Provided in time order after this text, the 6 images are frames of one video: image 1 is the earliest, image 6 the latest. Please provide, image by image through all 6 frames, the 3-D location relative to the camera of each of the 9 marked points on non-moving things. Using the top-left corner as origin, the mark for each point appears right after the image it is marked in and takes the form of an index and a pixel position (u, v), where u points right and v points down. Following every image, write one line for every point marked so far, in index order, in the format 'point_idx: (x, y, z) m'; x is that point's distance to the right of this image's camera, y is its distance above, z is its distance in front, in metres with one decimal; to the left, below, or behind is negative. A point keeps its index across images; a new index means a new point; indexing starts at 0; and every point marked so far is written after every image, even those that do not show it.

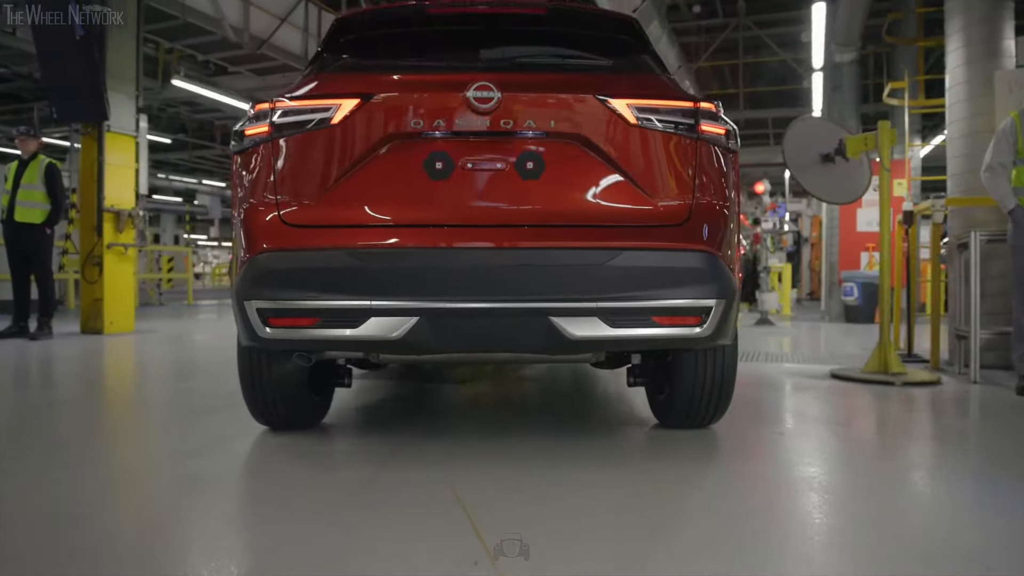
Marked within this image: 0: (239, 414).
0: (-1.7, -0.7, +4.2) m
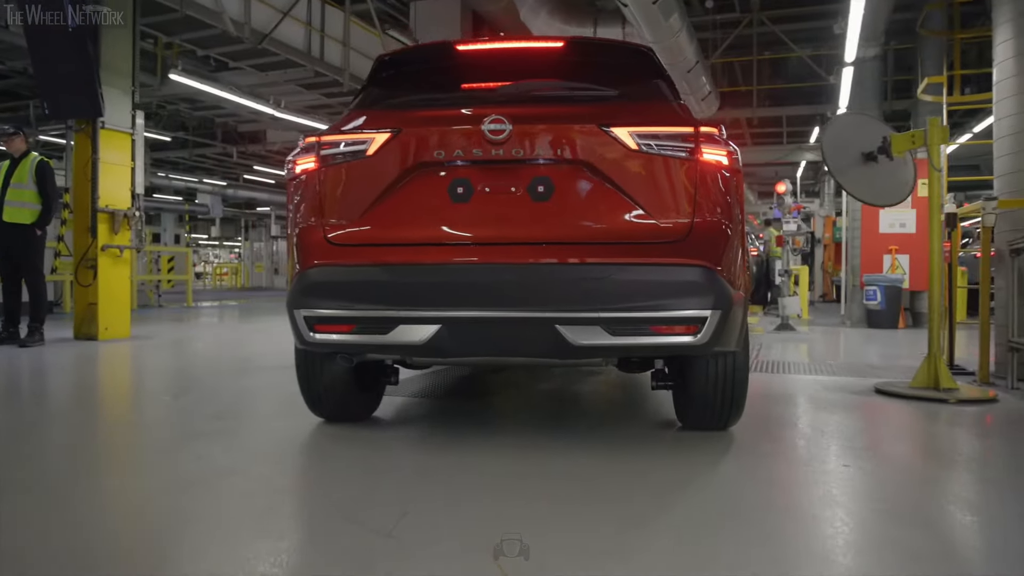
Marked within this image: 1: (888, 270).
0: (-1.6, -0.7, +3.9) m
1: (+4.8, +0.2, +8.7) m
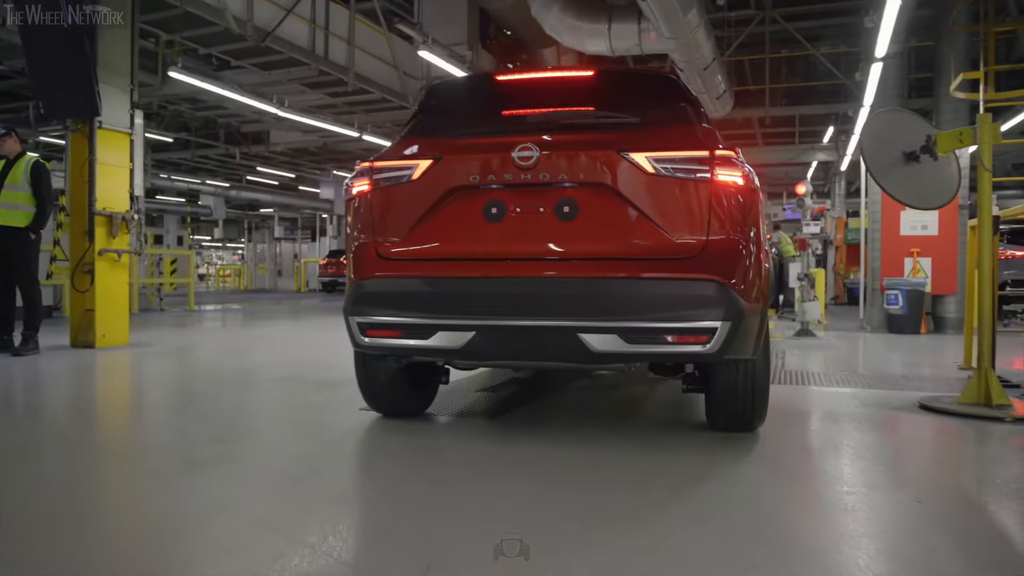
0: (-1.5, -0.8, +3.7) m
1: (+5.0, +0.2, +8.4) m
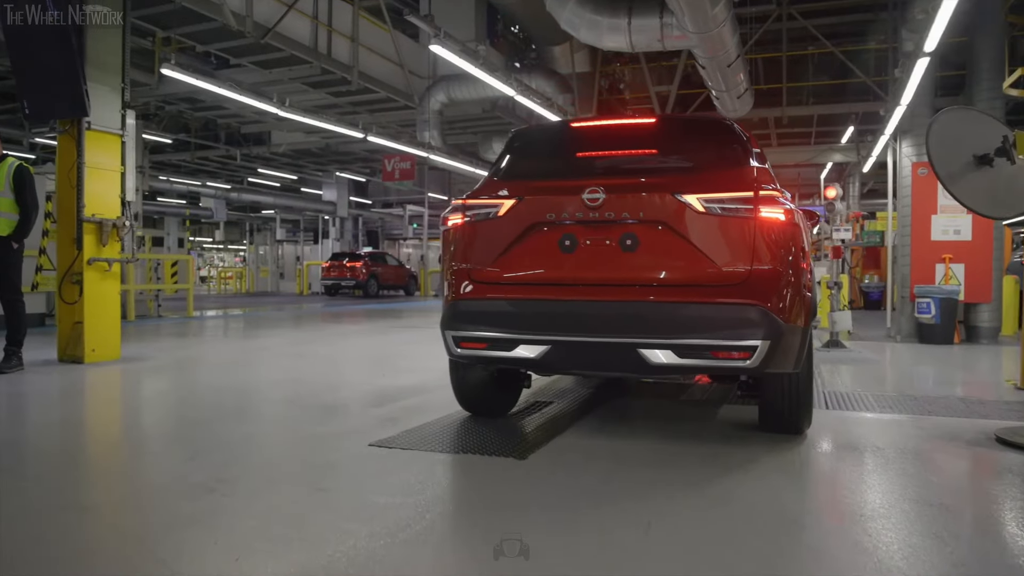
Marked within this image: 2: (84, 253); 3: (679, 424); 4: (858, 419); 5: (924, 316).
0: (-1.3, -0.9, +3.3) m
1: (+5.1, +0.1, +8.0) m
2: (-4.0, +0.3, +6.3) m
3: (+1.1, -0.8, +4.2) m
4: (+2.2, -0.8, +4.4) m
5: (+4.8, -0.3, +7.9) m
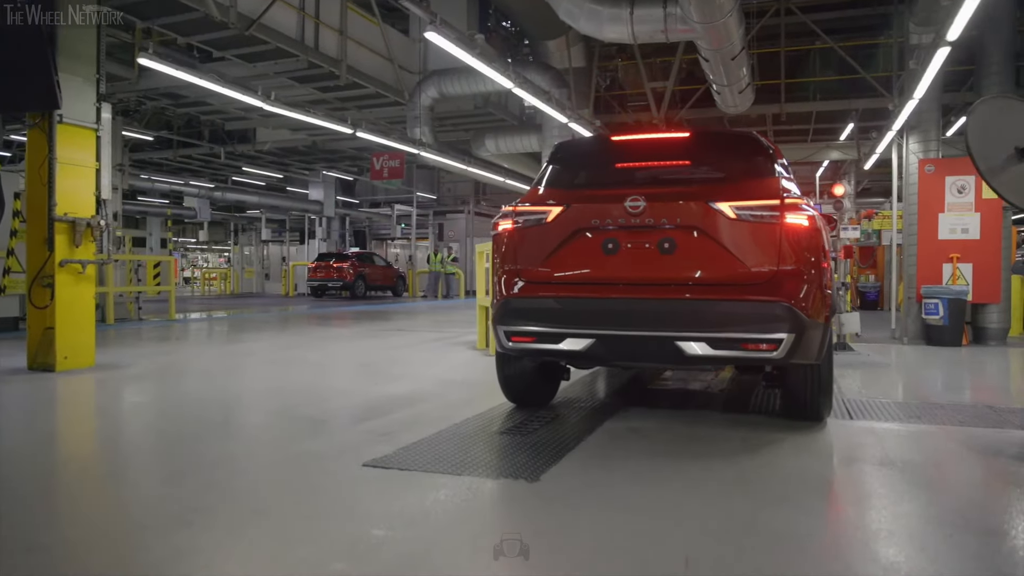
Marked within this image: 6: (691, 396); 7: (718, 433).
0: (-1.3, -0.9, +3.0) m
1: (+5.1, +0.1, +7.8) m
2: (-4.0, +0.3, +5.9) m
3: (+1.1, -0.9, +3.9) m
4: (+2.3, -0.8, +4.1) m
5: (+4.8, -0.3, +7.7) m
6: (+1.3, -0.8, +4.9) m
7: (+1.2, -0.9, +3.9) m
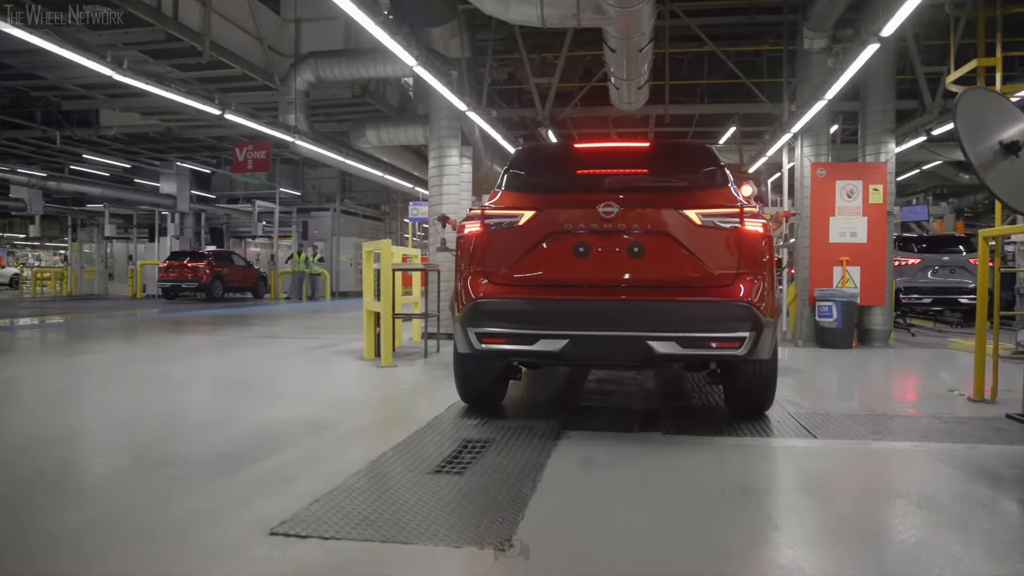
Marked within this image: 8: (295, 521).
0: (-1.4, -0.9, +2.2) m
1: (+3.9, +0.1, +8.1) m
2: (-4.6, +0.3, +4.5) m
3: (+0.7, -0.9, +3.5) m
4: (+1.8, -0.9, +3.9) m
5: (+3.7, -0.4, +7.9) m
6: (+0.7, -0.8, +4.5) m
7: (+0.8, -0.9, +3.5) m
8: (-0.9, -0.9, +2.6) m
